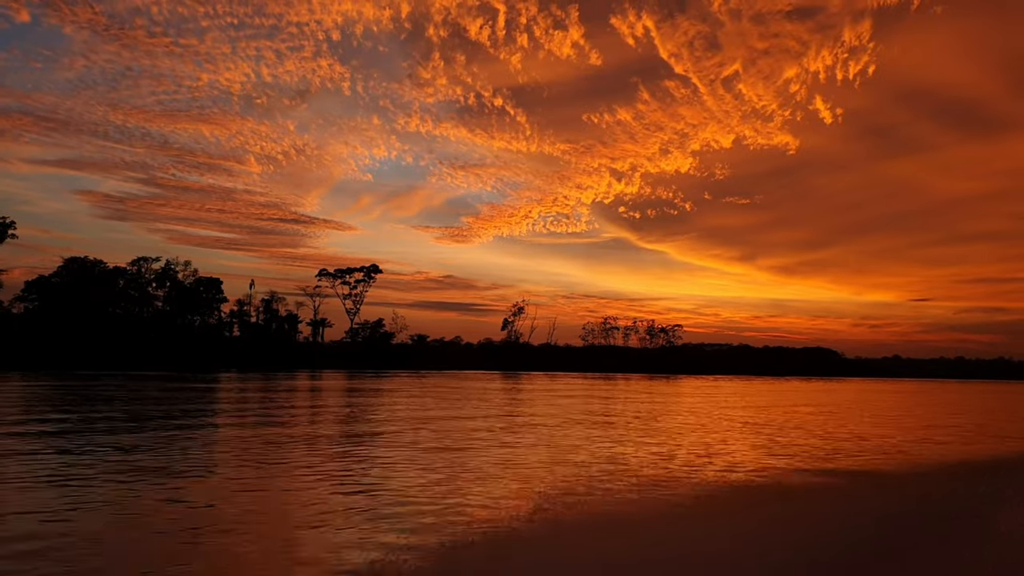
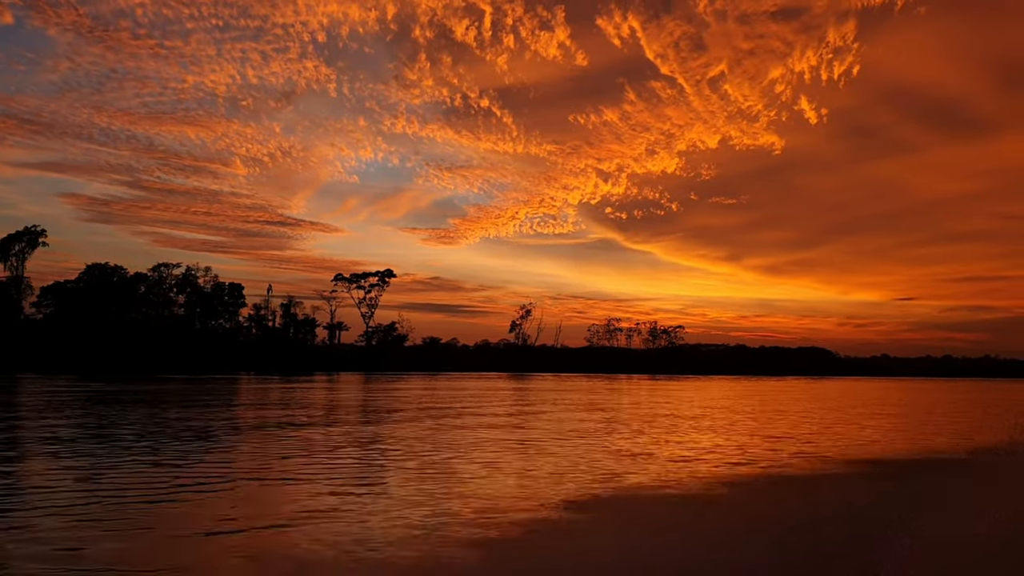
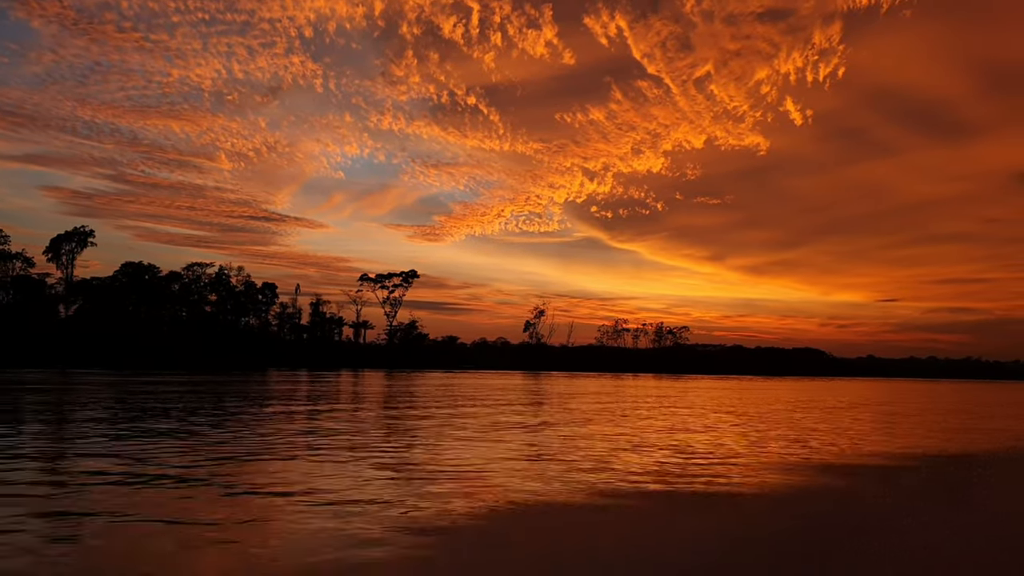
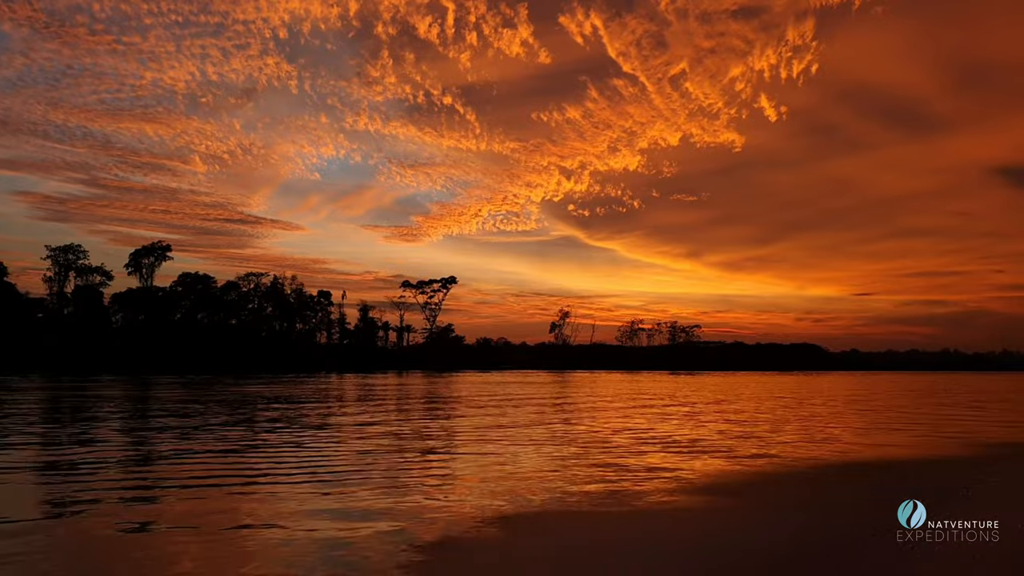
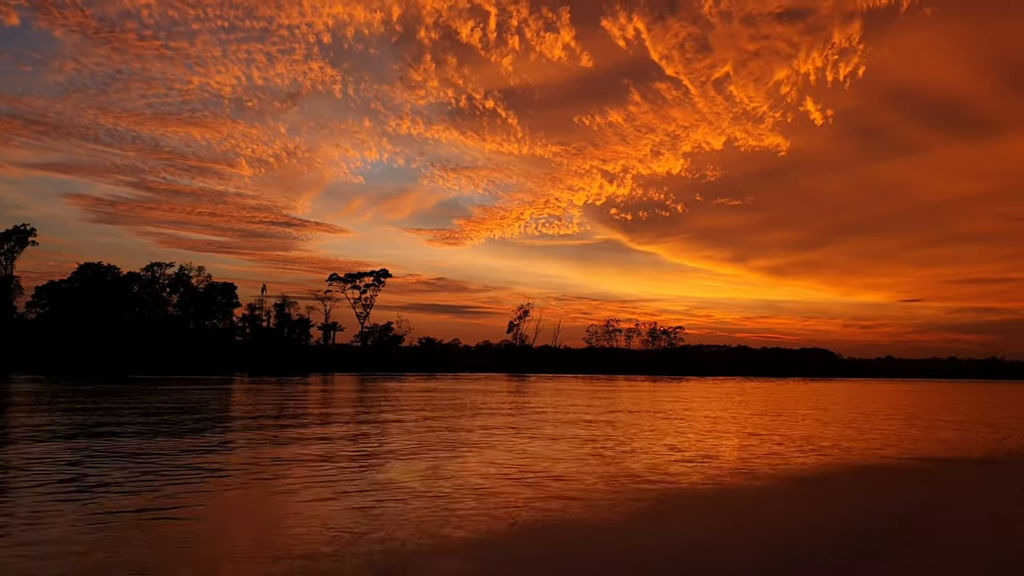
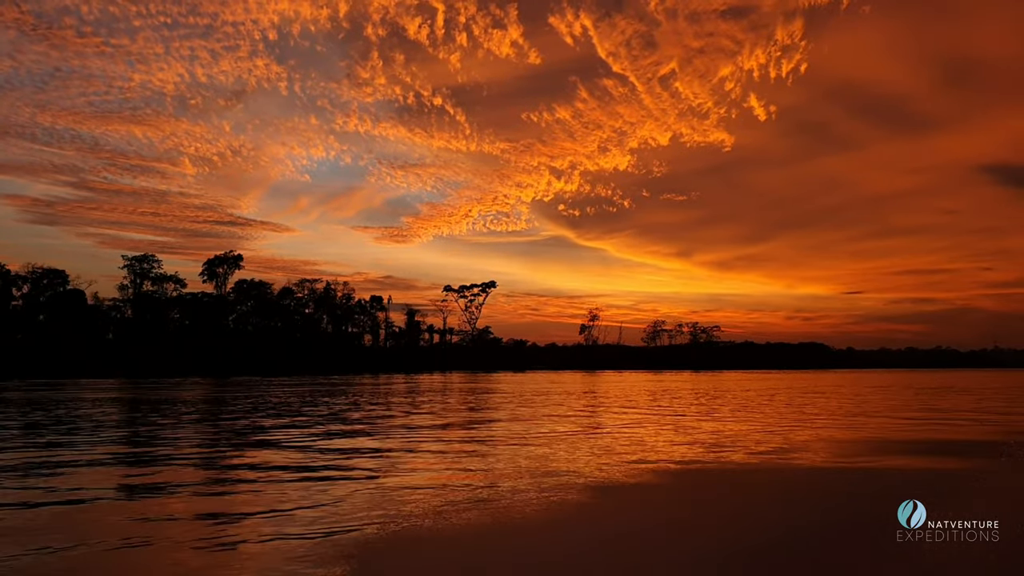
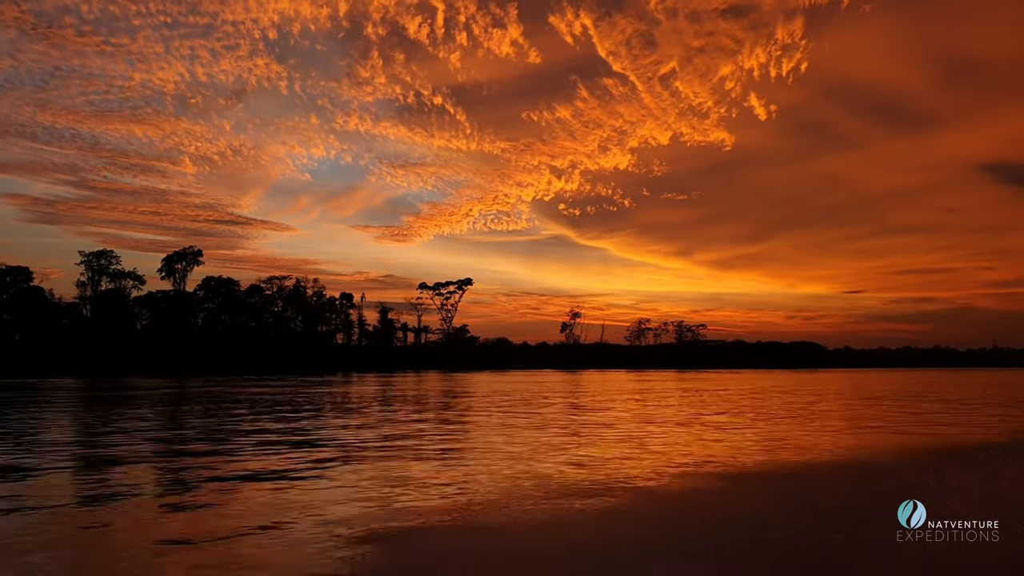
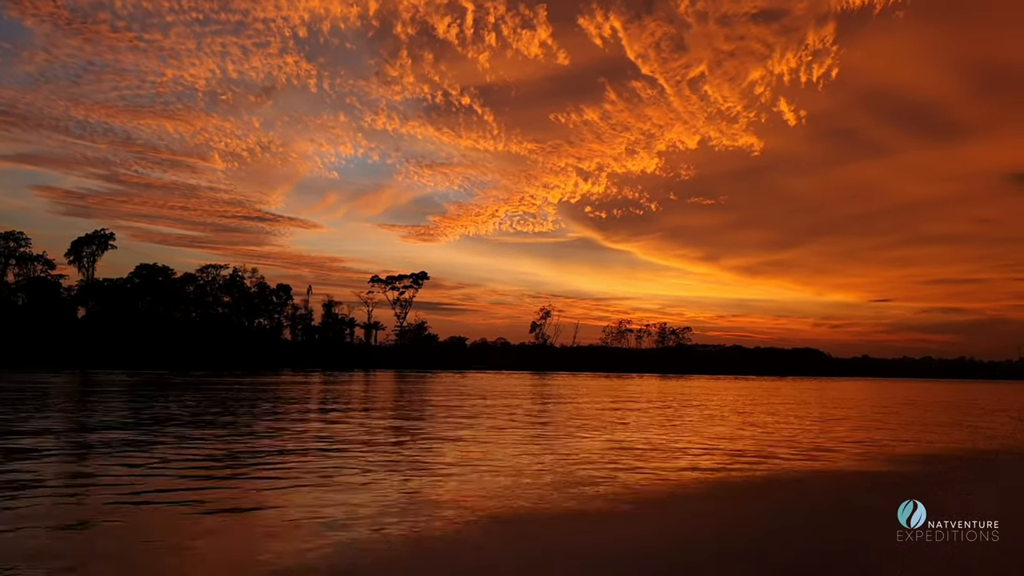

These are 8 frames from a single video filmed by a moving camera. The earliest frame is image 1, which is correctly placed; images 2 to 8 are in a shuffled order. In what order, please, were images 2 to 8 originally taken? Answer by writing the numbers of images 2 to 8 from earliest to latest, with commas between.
5, 2, 3, 8, 4, 7, 6
